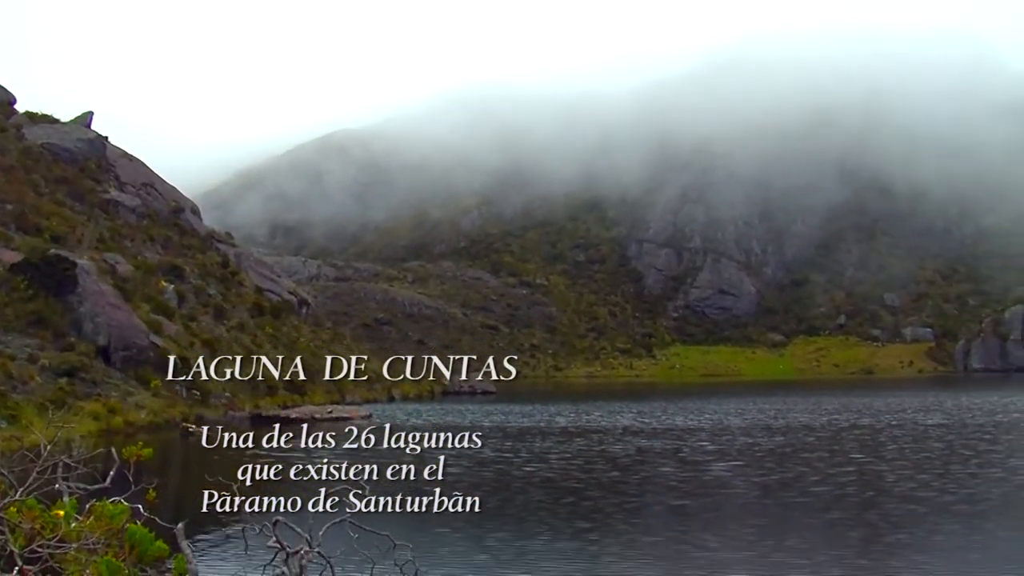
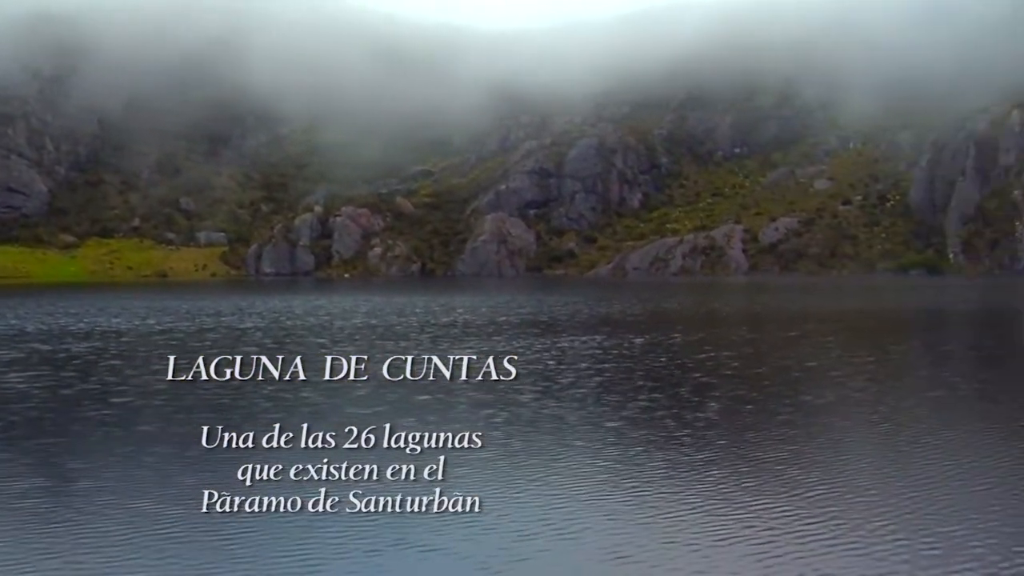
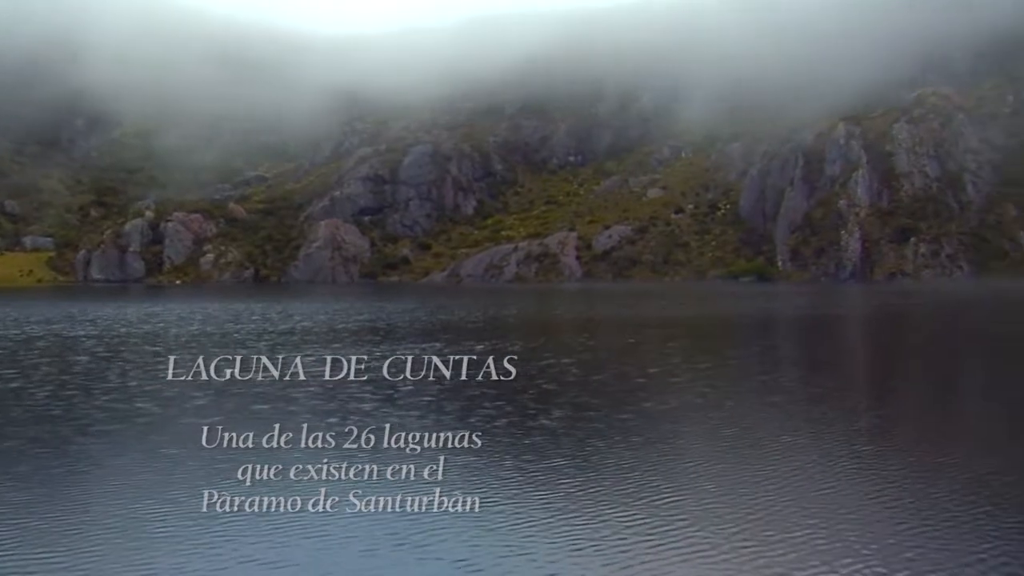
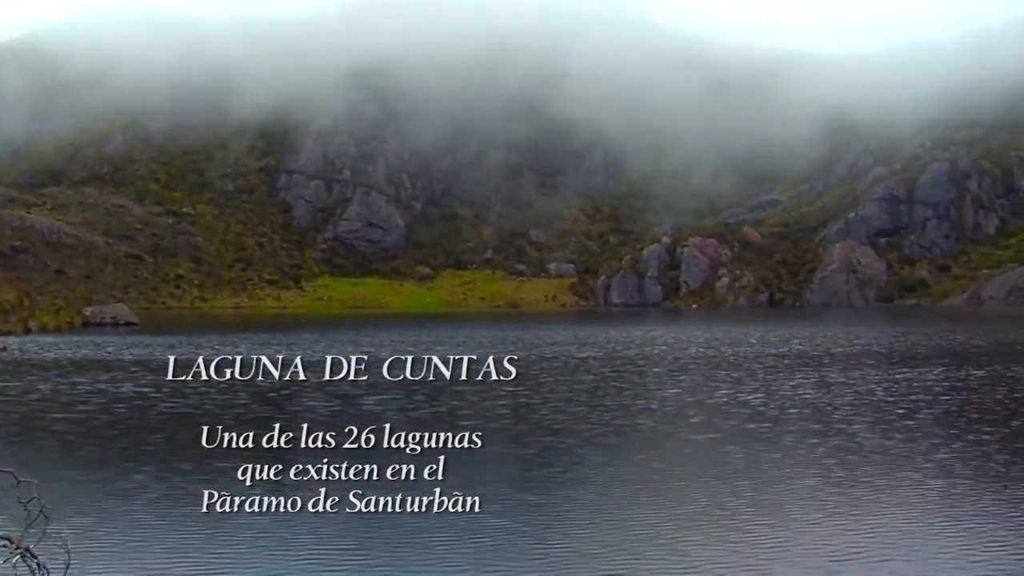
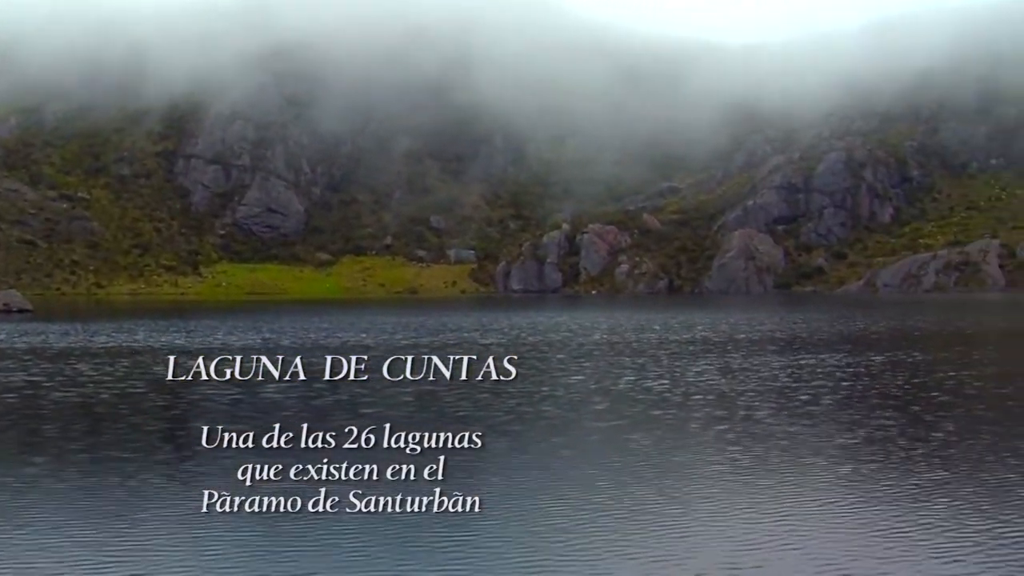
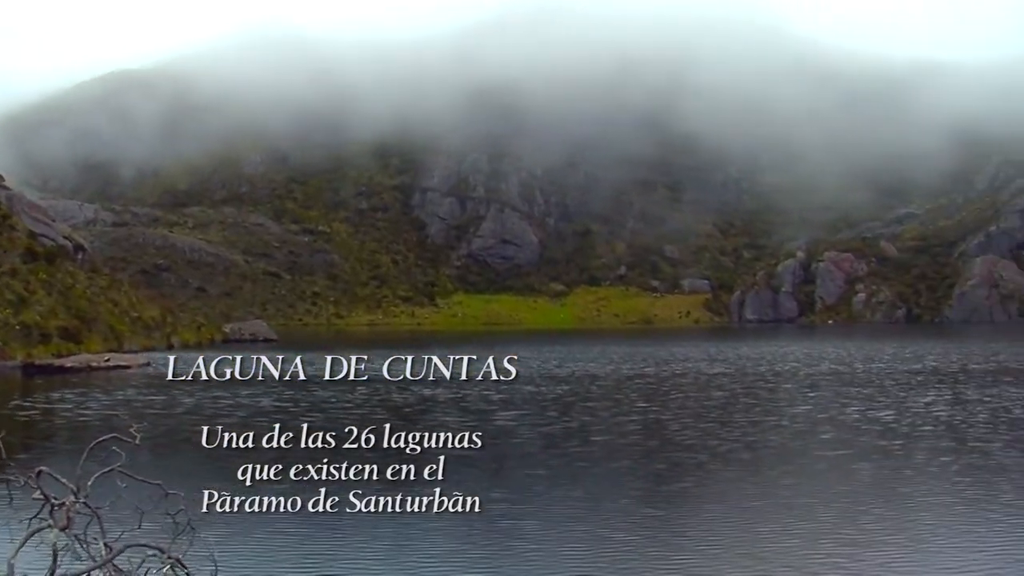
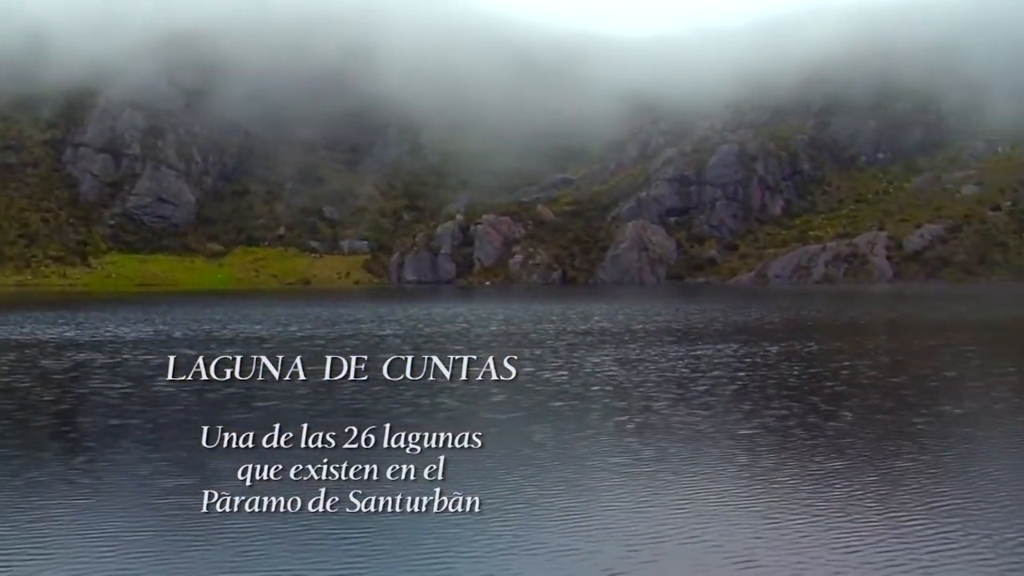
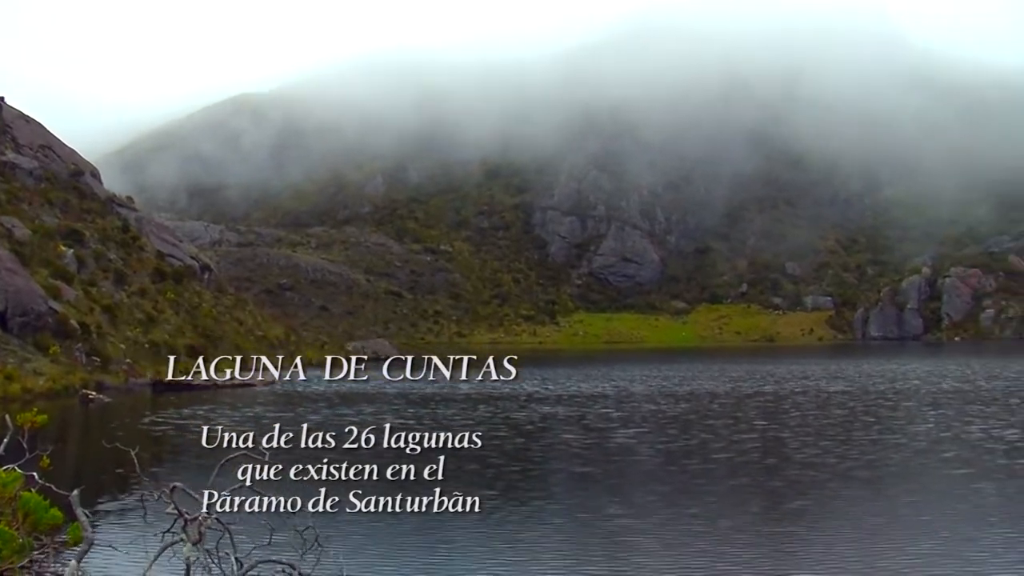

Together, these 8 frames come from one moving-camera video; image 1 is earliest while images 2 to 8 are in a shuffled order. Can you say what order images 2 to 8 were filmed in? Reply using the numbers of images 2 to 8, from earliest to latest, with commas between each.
8, 6, 4, 5, 7, 2, 3
